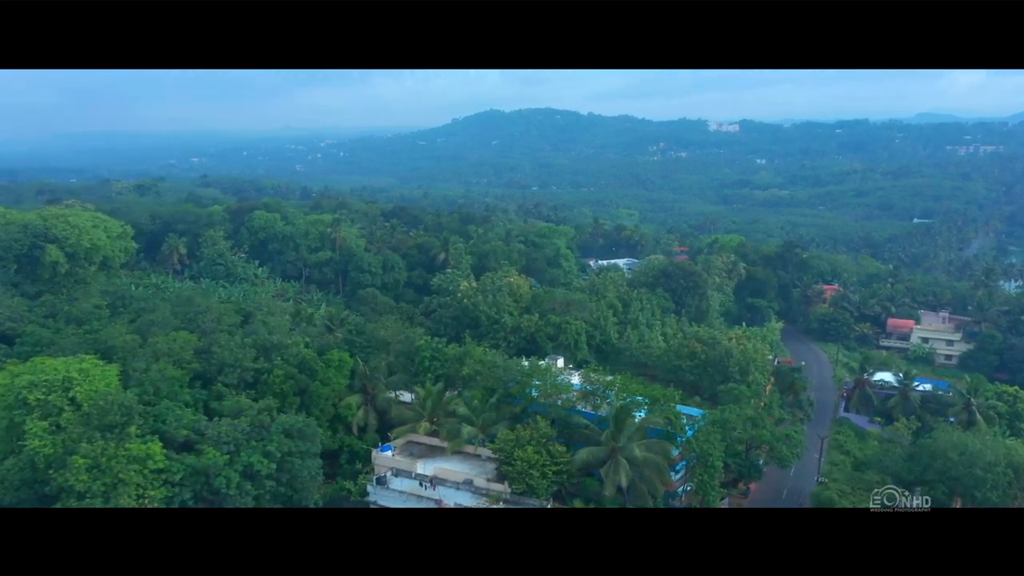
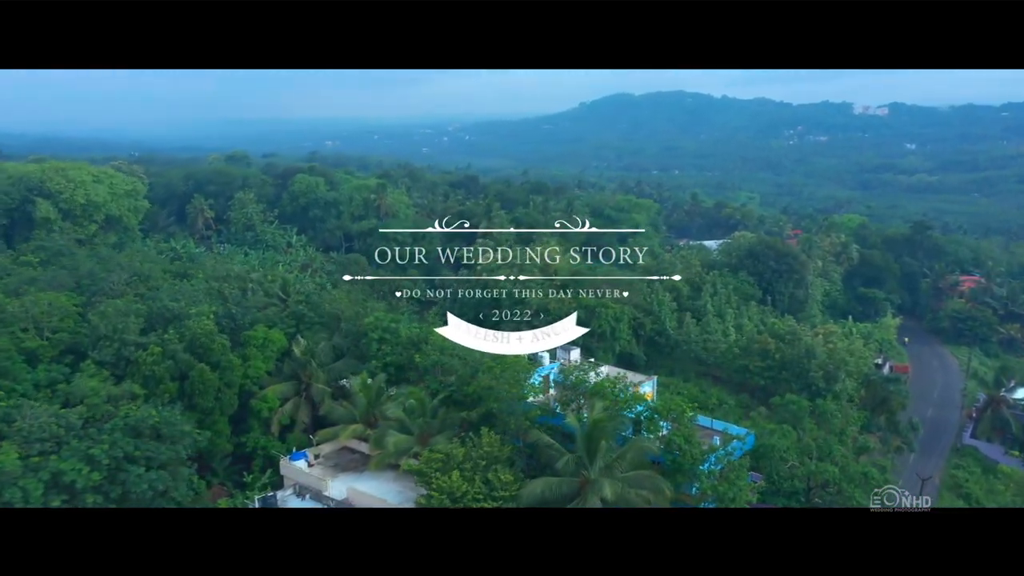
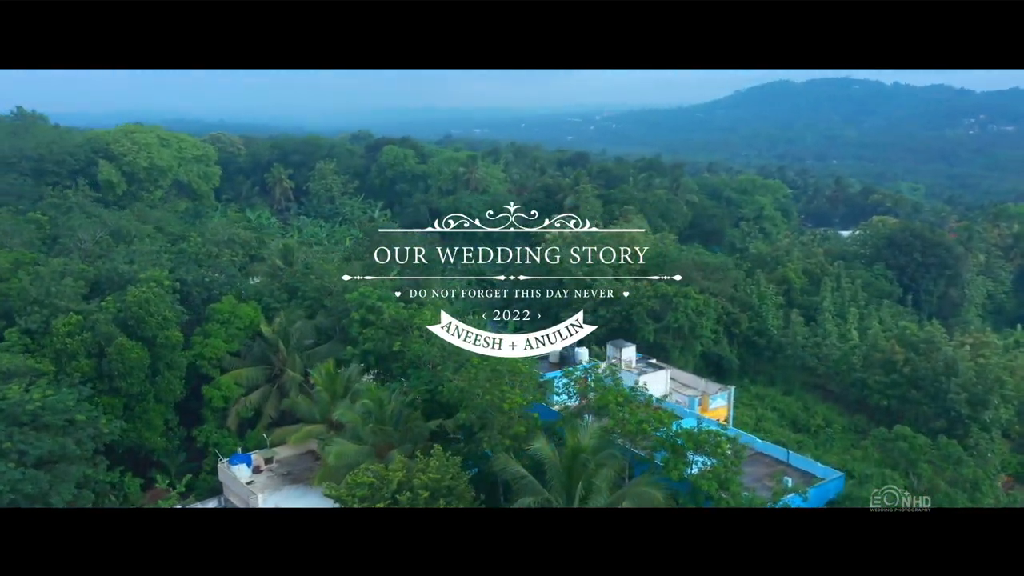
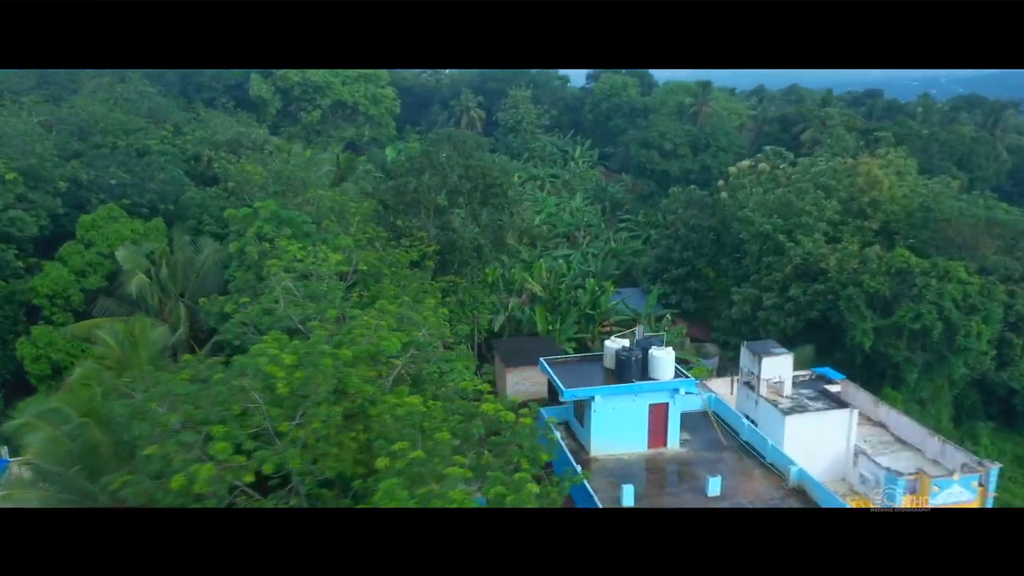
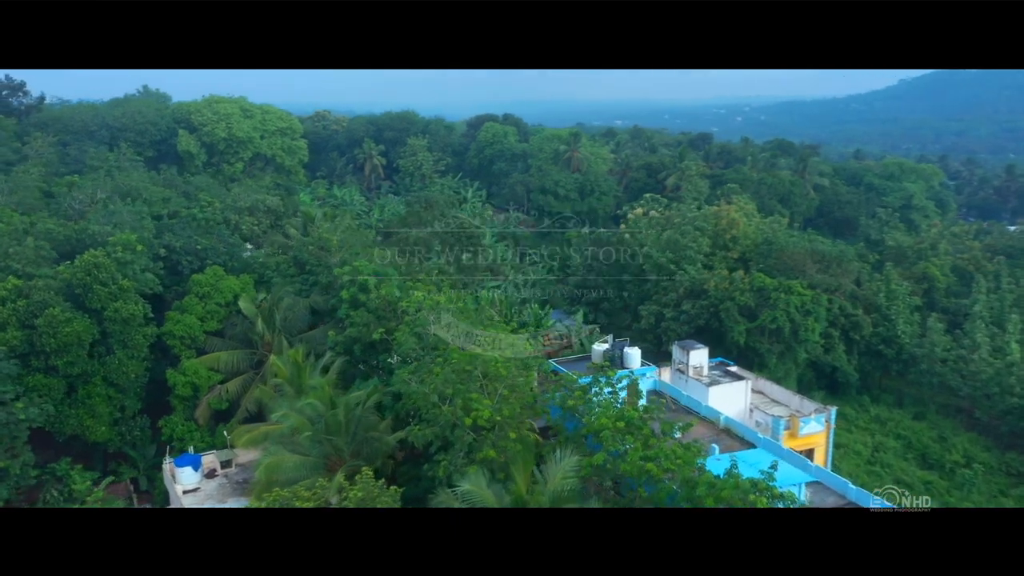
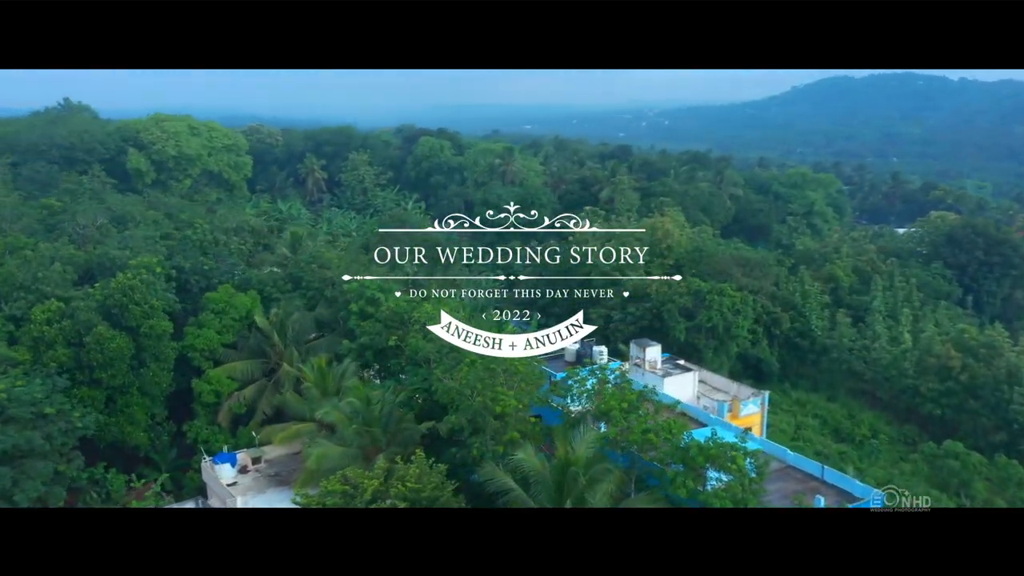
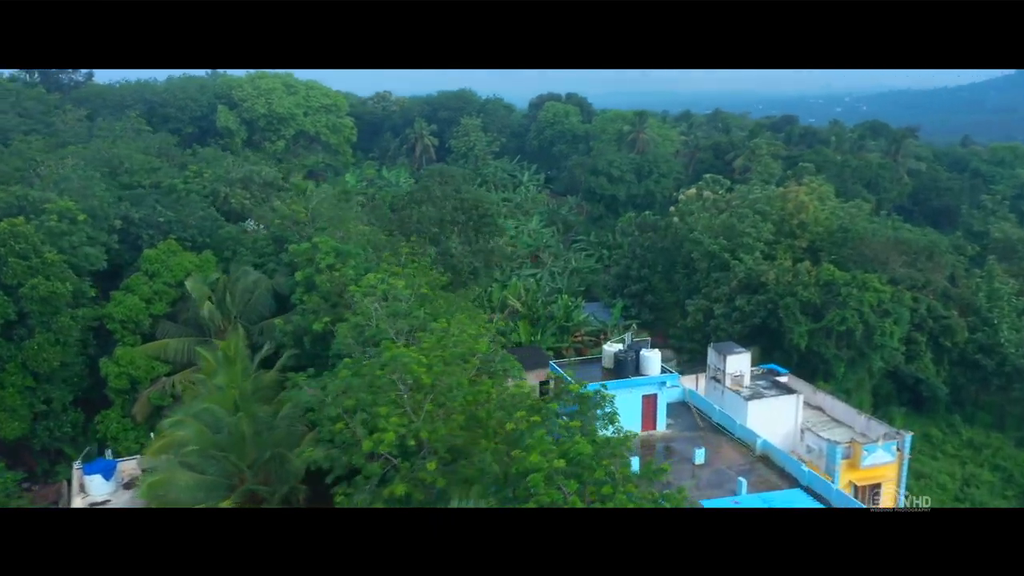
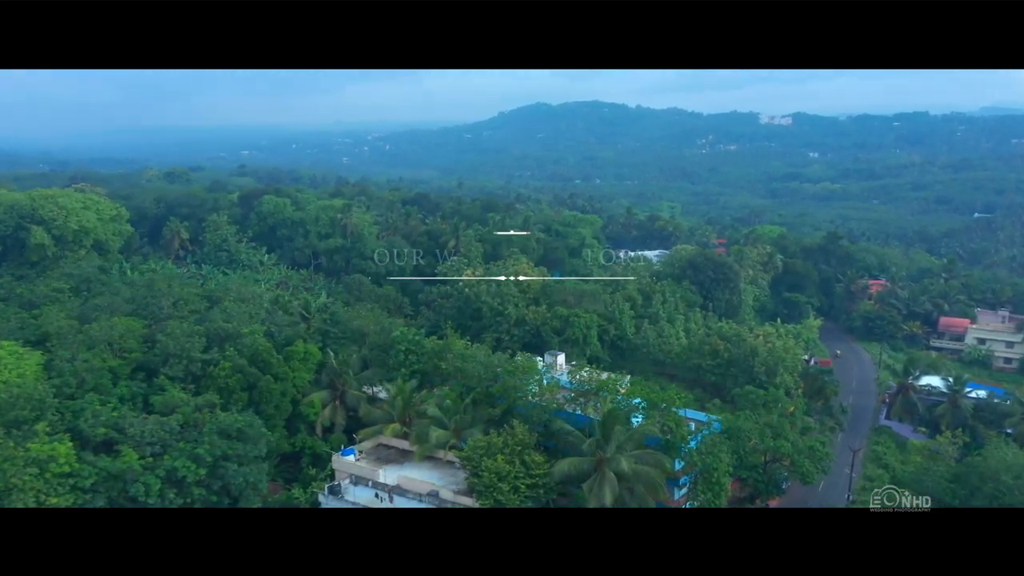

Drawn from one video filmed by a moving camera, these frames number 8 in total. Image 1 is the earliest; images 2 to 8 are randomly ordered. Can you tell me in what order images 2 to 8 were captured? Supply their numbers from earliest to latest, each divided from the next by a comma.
8, 2, 3, 6, 5, 7, 4
